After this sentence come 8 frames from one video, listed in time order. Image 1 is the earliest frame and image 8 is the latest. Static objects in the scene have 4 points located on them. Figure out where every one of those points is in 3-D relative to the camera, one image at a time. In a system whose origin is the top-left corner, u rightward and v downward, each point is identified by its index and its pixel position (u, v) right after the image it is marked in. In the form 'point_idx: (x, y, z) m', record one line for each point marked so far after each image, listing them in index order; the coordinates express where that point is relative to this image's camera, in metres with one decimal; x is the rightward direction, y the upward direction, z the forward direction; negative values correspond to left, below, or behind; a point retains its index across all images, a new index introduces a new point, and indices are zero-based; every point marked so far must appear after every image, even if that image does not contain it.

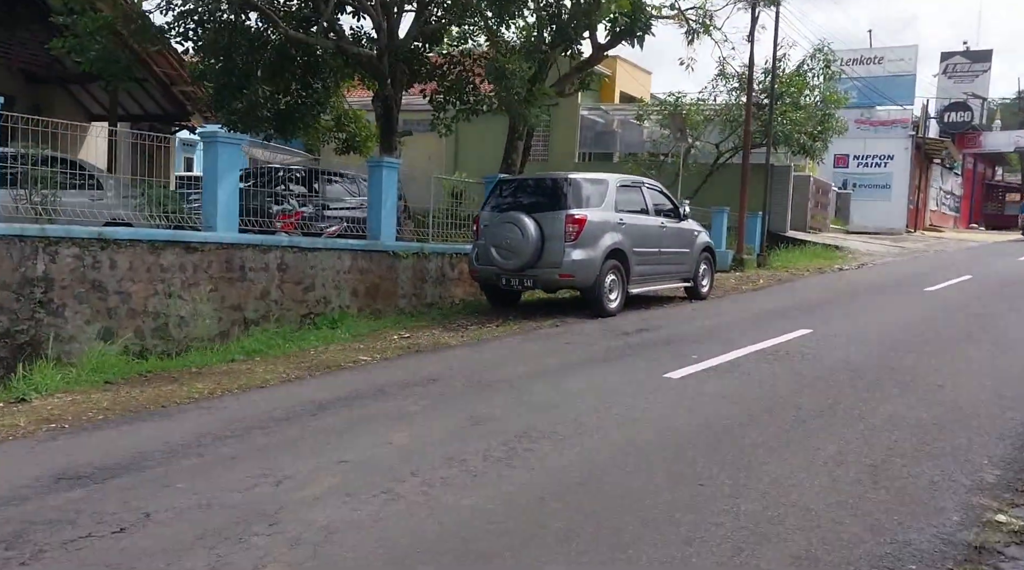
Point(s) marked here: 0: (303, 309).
0: (-2.6, -0.3, +12.5) m
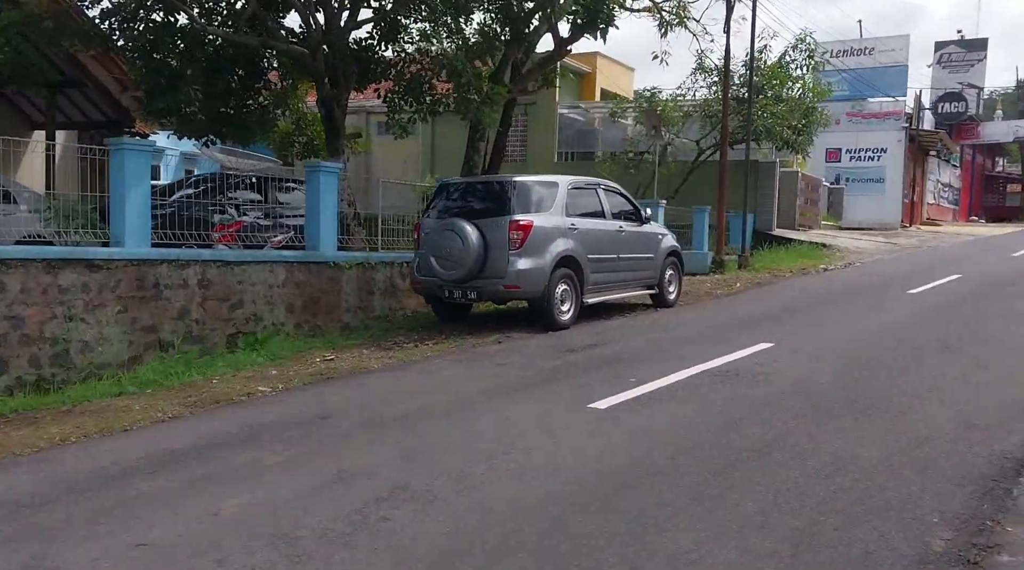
0: (-3.2, -0.5, +11.5) m
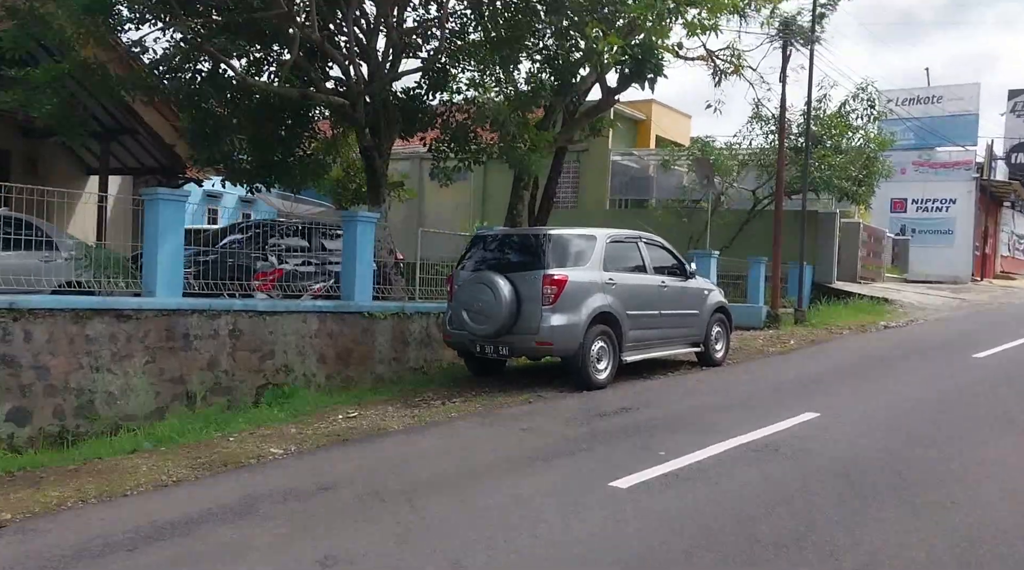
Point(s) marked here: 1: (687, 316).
0: (-2.8, -1.0, +11.4) m
1: (+2.2, -0.4, +12.5) m
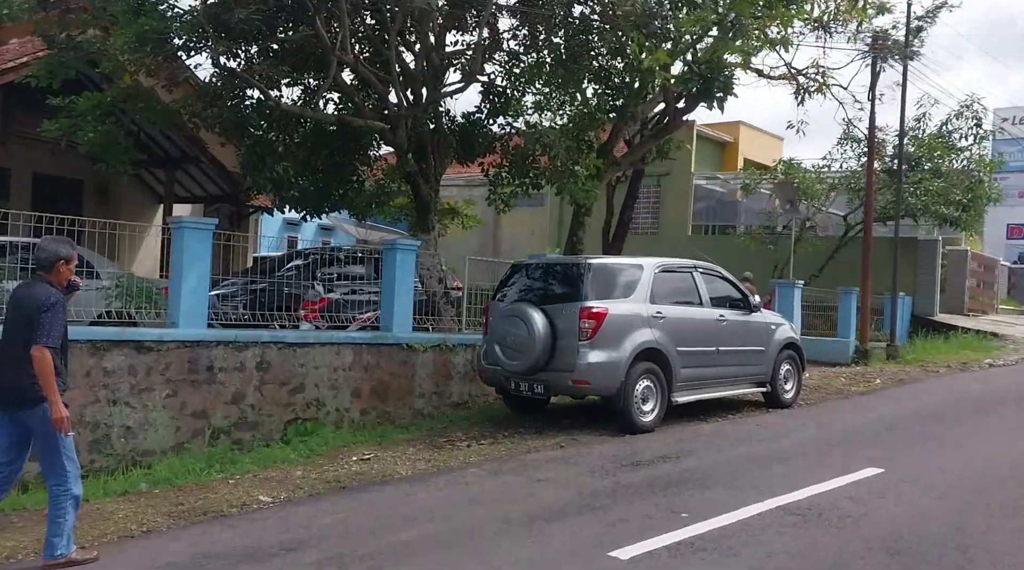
0: (-2.4, -1.4, +10.9) m
1: (+2.7, -0.8, +11.5) m
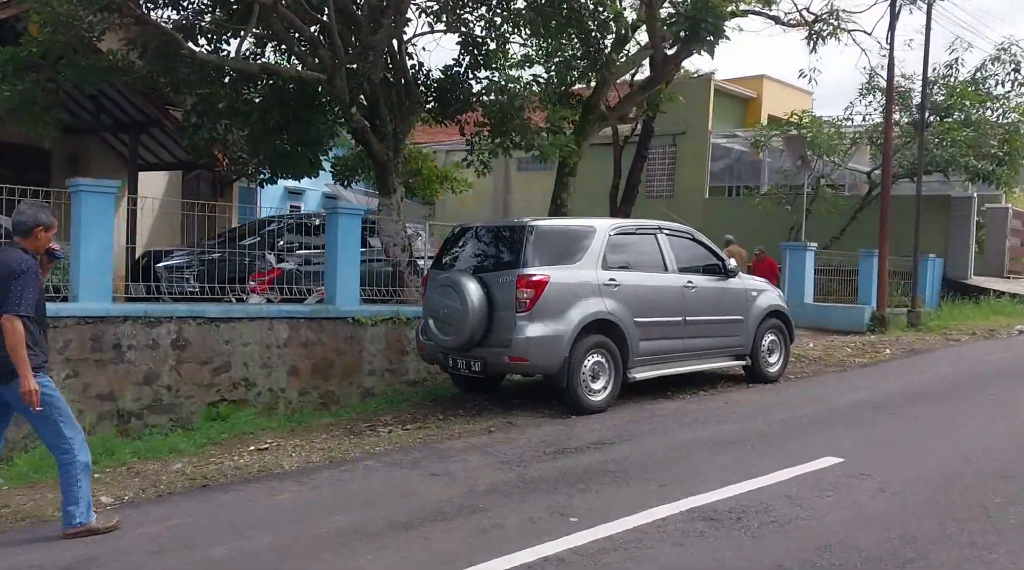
0: (-2.9, -1.1, +10.0) m
1: (+2.2, -0.4, +10.3) m
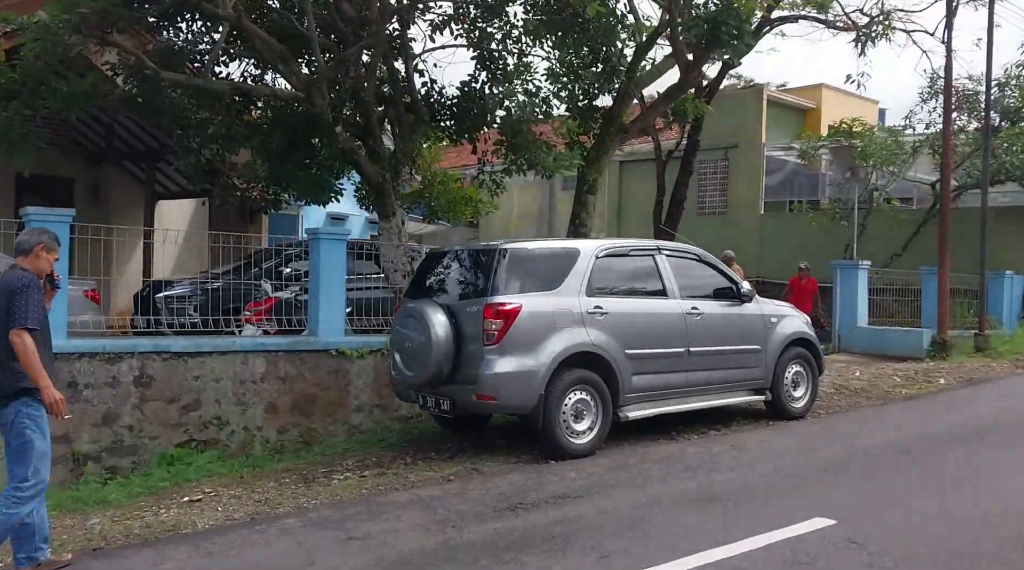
0: (-3.0, -1.4, +9.3) m
1: (+2.1, -0.6, +9.2) m
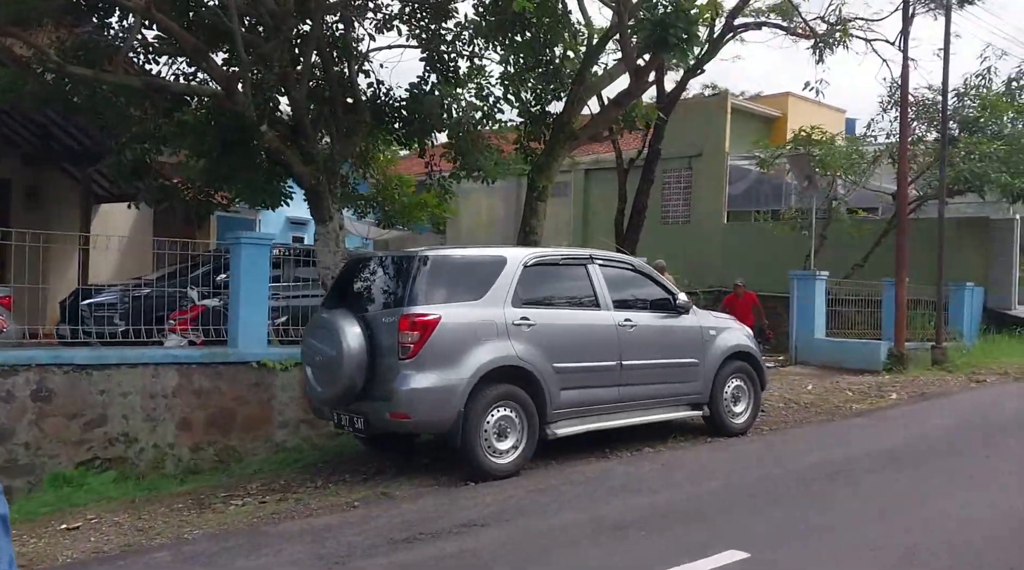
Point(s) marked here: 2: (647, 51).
0: (-3.7, -1.4, +8.8) m
1: (+1.4, -0.7, +8.8) m
2: (+1.6, +2.8, +12.2) m
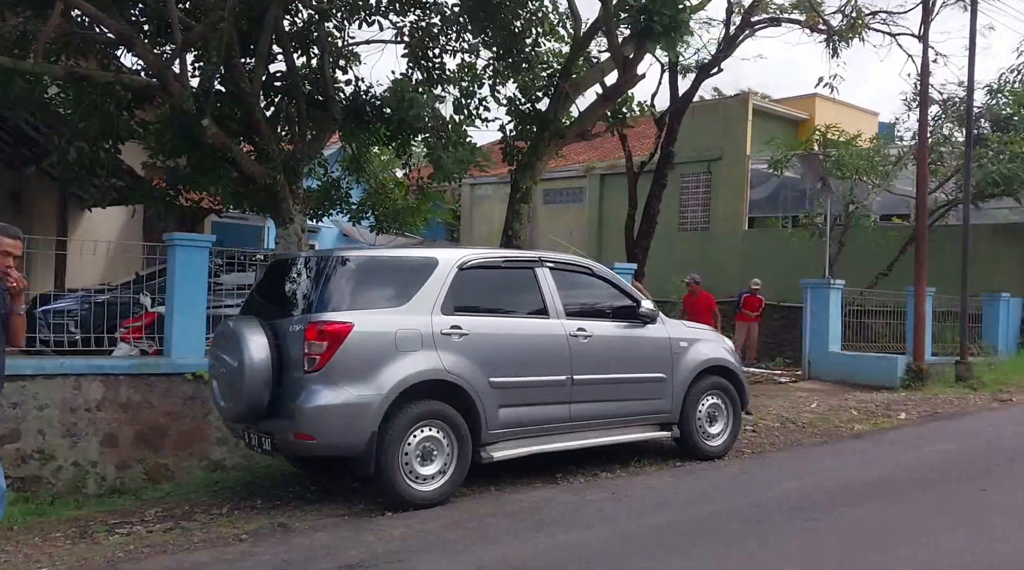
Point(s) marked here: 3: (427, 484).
0: (-4.1, -1.5, +8.1) m
1: (+1.0, -0.8, +7.9) m
2: (+1.4, +2.7, +11.4) m
3: (-0.5, -1.3, +6.8) m
